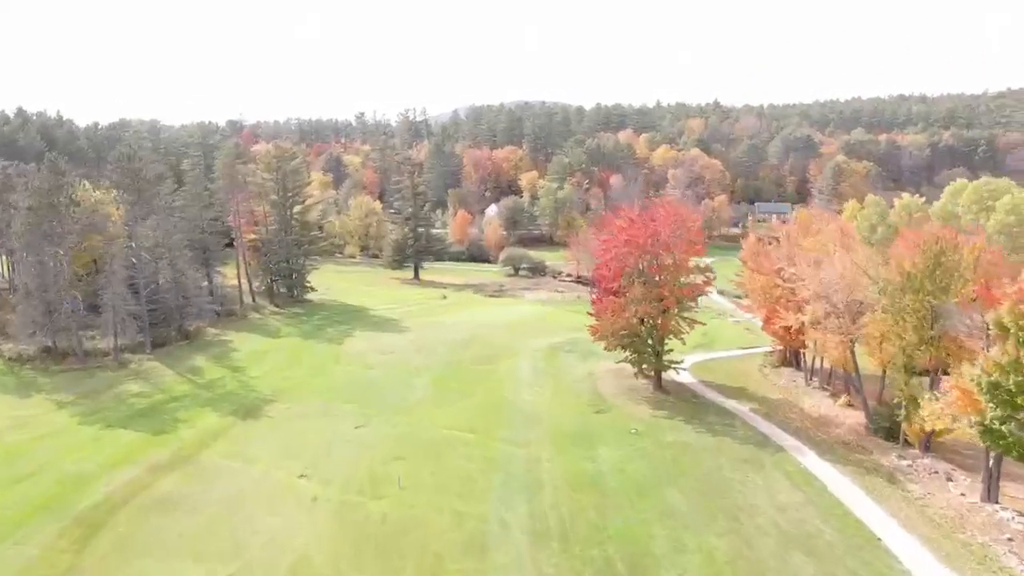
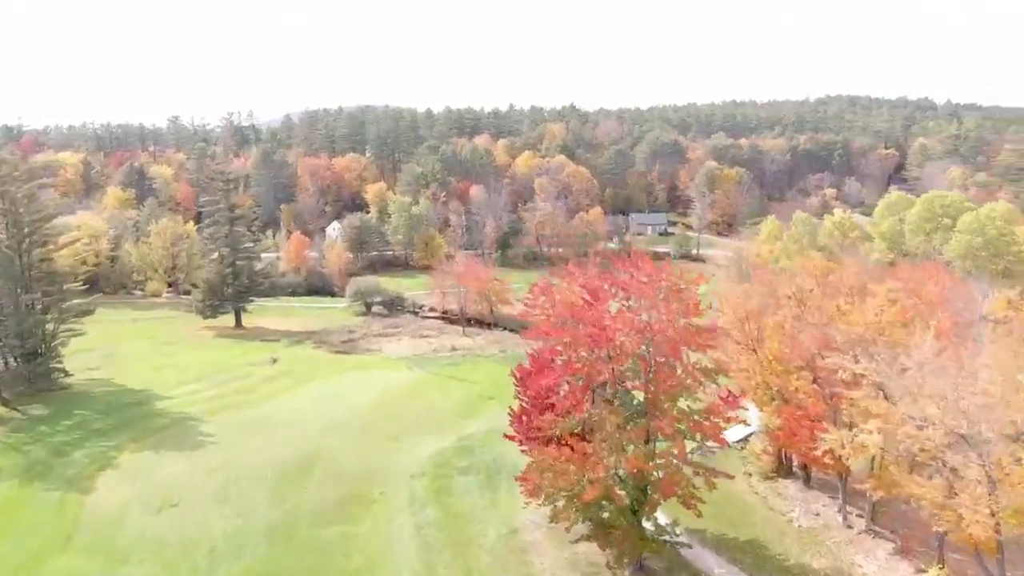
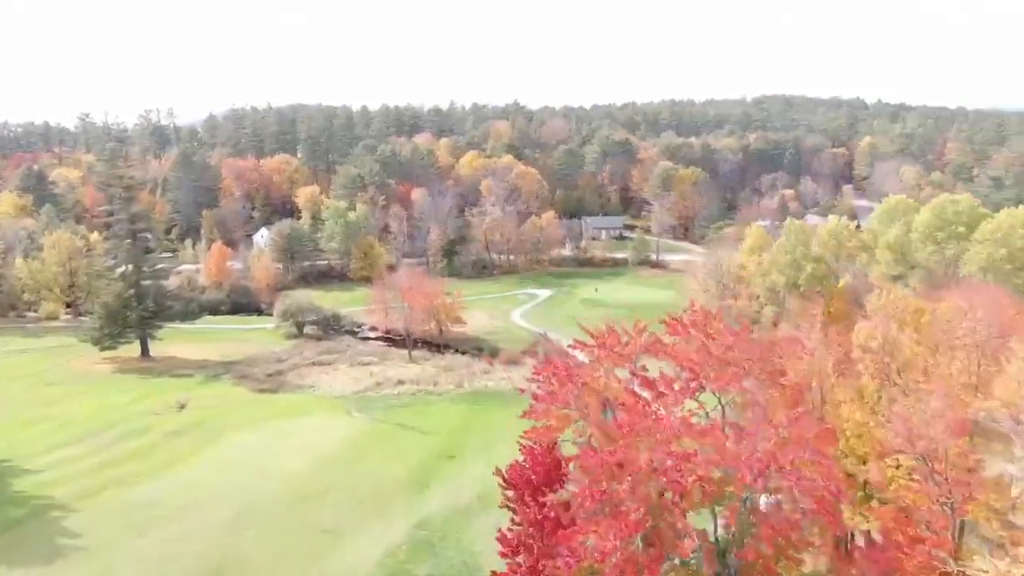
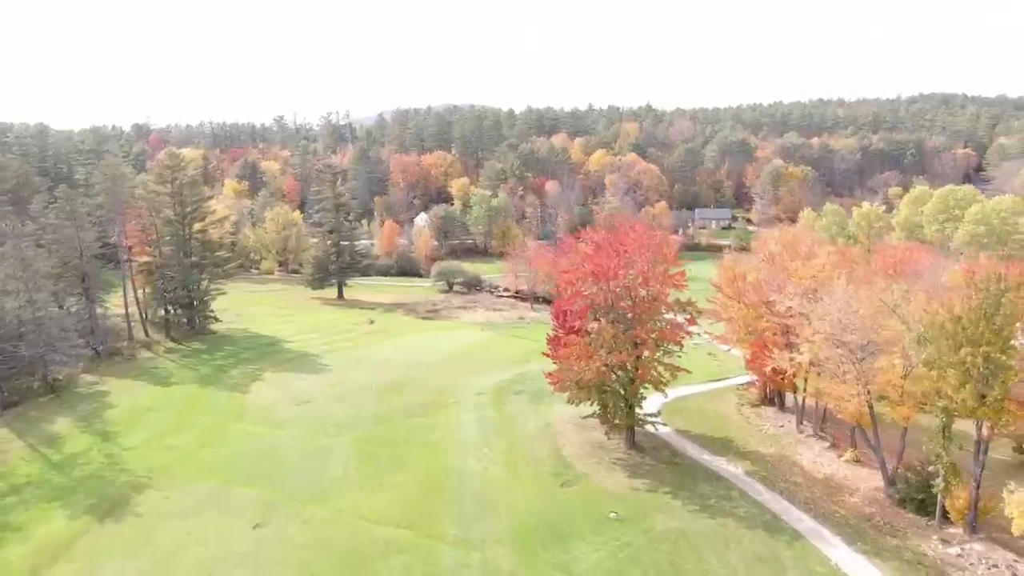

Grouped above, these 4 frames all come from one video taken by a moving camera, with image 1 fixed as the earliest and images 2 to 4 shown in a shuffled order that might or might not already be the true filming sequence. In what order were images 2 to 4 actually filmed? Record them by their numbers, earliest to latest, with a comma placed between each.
4, 2, 3
